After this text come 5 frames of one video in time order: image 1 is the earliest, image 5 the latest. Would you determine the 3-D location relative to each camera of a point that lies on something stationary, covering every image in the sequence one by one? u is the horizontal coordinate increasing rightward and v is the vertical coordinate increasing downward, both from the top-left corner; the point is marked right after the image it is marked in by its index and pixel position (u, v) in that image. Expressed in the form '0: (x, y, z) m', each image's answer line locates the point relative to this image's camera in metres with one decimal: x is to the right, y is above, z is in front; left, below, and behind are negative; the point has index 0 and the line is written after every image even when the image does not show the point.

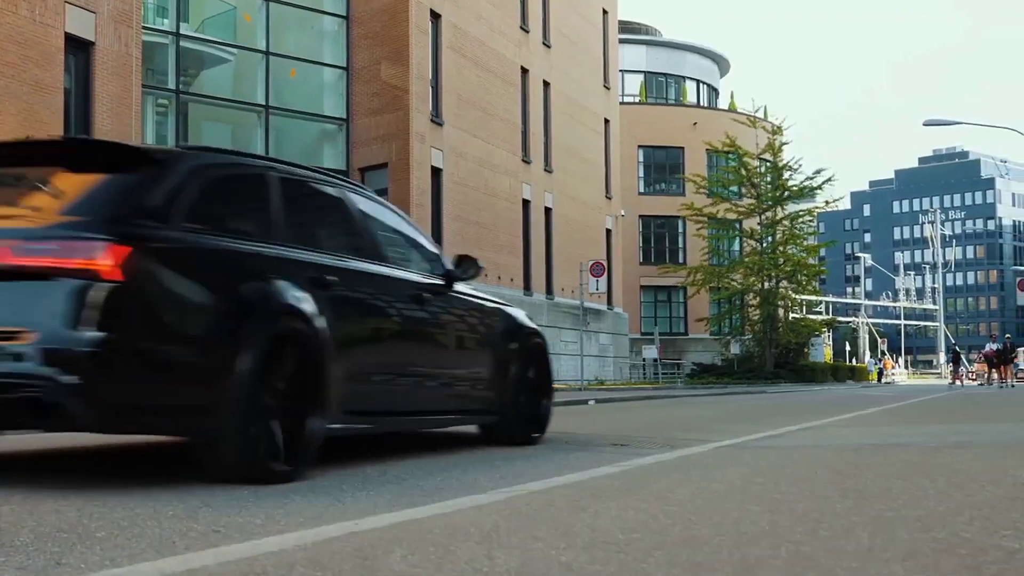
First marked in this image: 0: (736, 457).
0: (+1.3, -1.0, +8.2) m
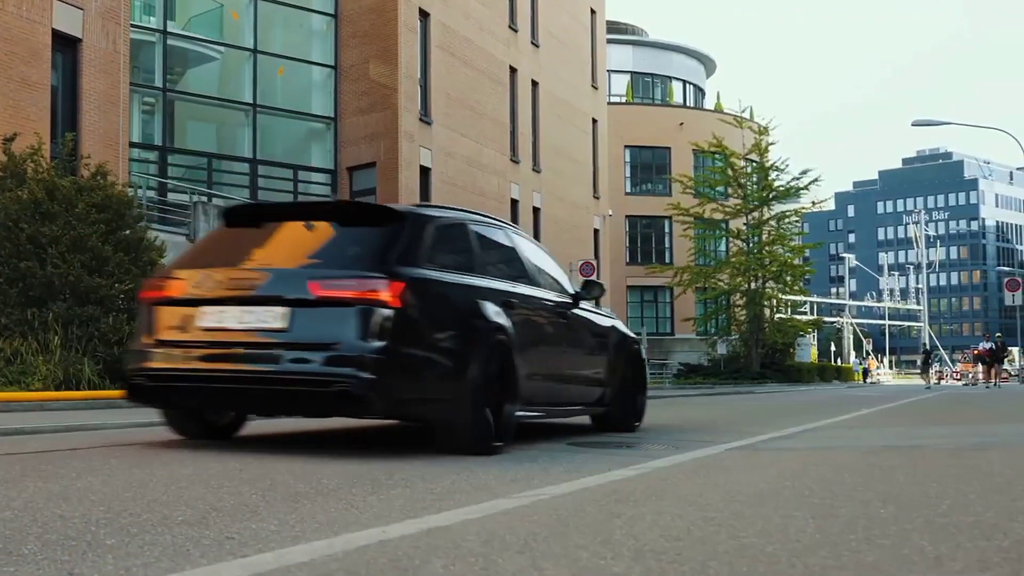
0: (+1.3, -1.0, +8.0) m
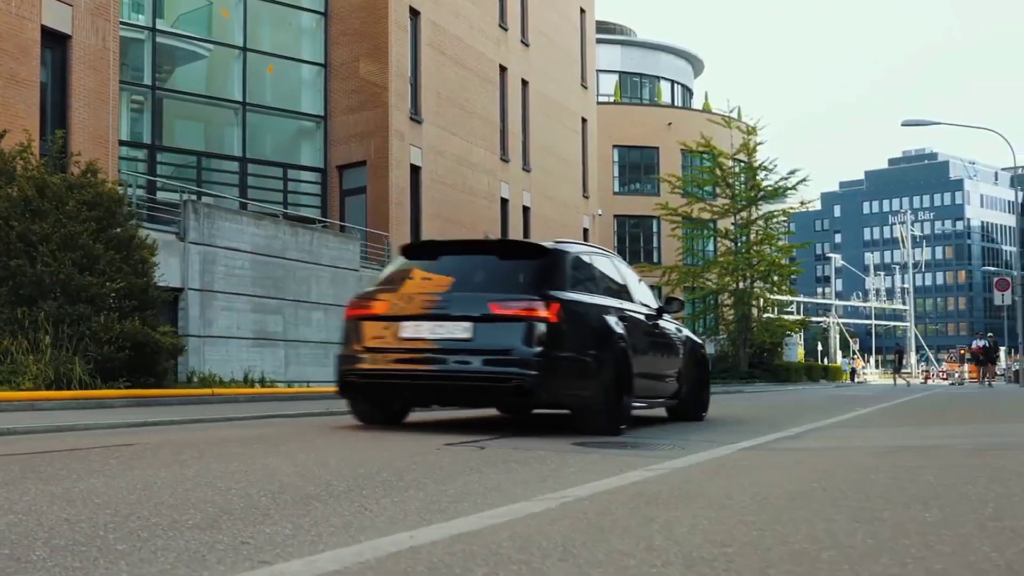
0: (+1.4, -1.0, +7.9) m
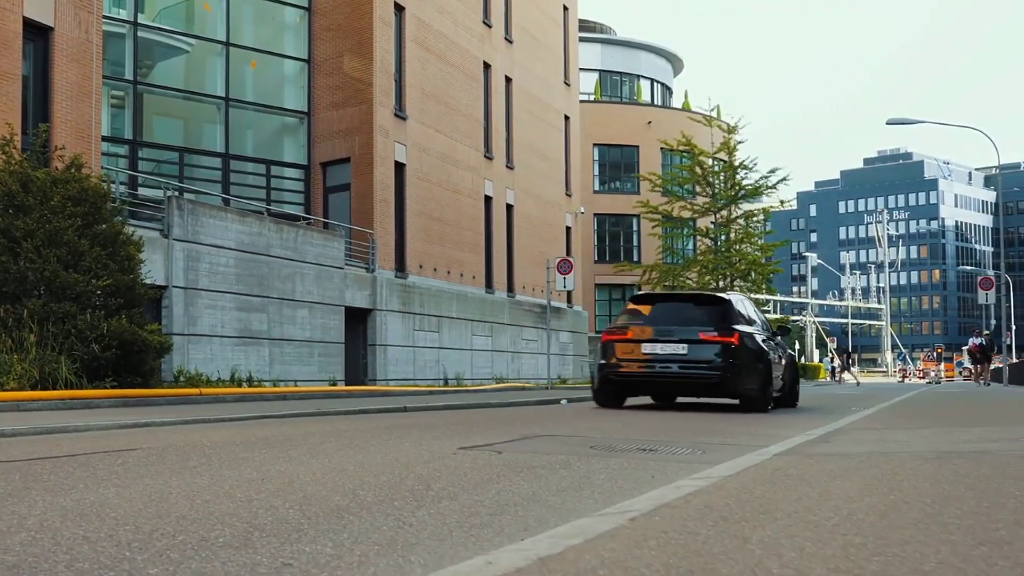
0: (+1.6, -1.0, +7.4) m
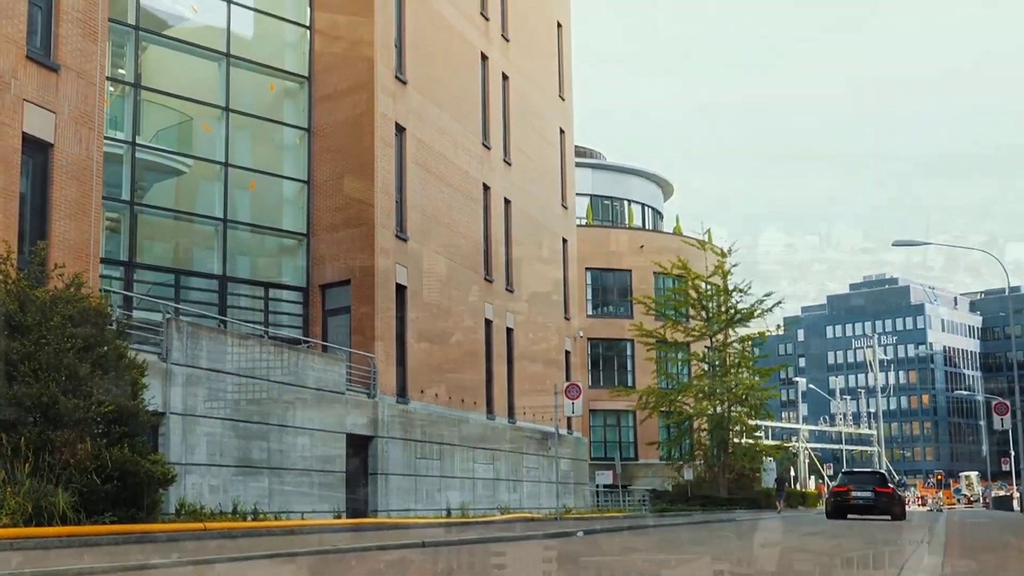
0: (+2.1, -1.5, +6.1) m
